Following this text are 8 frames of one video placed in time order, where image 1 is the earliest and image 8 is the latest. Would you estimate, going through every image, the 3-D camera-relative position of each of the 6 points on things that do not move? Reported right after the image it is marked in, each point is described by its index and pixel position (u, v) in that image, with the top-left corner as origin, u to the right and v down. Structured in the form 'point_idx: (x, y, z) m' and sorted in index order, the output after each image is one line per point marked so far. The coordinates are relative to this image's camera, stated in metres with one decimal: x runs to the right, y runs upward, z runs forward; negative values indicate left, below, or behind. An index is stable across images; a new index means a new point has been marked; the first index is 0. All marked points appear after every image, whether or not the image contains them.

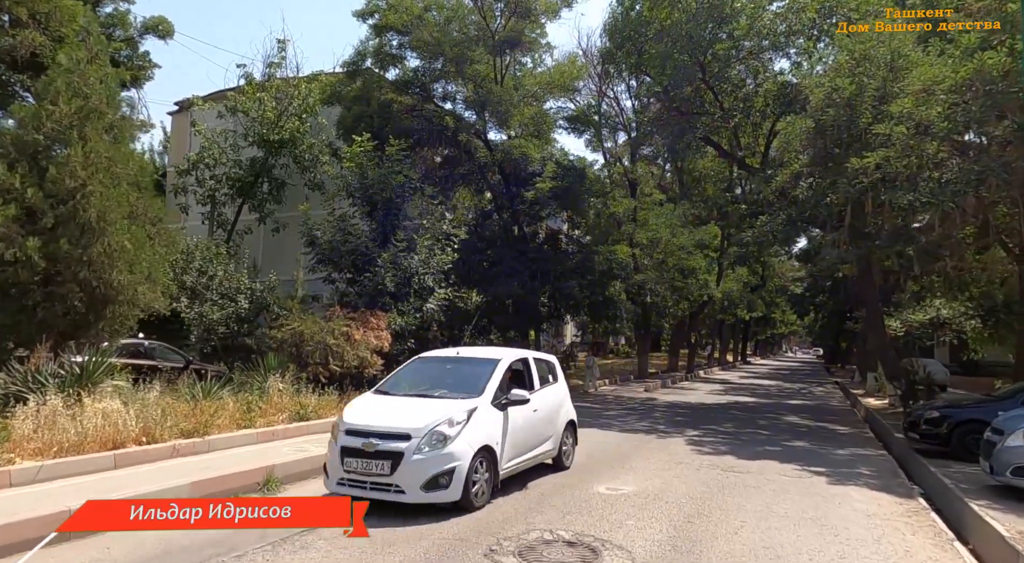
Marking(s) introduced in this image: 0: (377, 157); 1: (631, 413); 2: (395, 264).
0: (-3.5, +3.3, +18.1) m
1: (+2.8, -3.2, +17.0) m
2: (-2.7, +0.4, +16.1) m
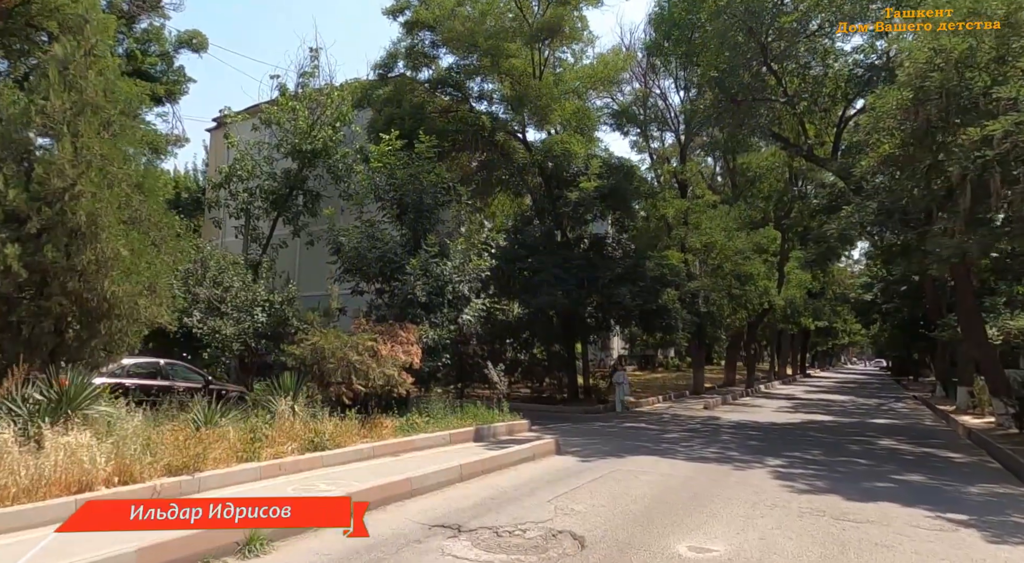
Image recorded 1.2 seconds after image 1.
0: (-2.5, +3.0, +16.7) m
1: (+3.9, -3.3, +15.0) m
2: (-1.7, +0.2, +14.6) m
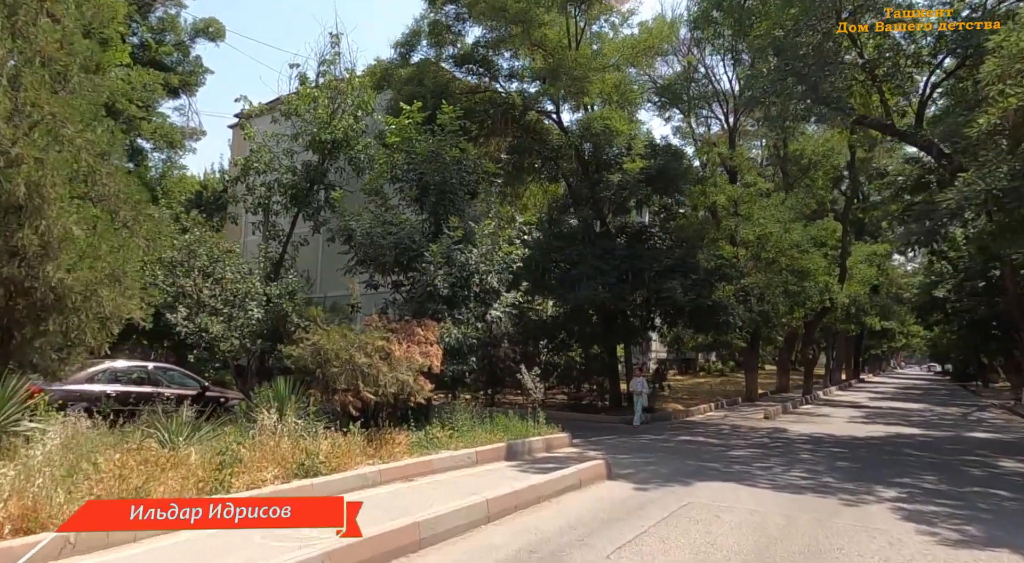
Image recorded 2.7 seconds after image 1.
0: (-1.8, +3.2, +14.6) m
1: (+4.5, -3.1, +12.7) m
2: (-1.1, +0.4, +12.5) m
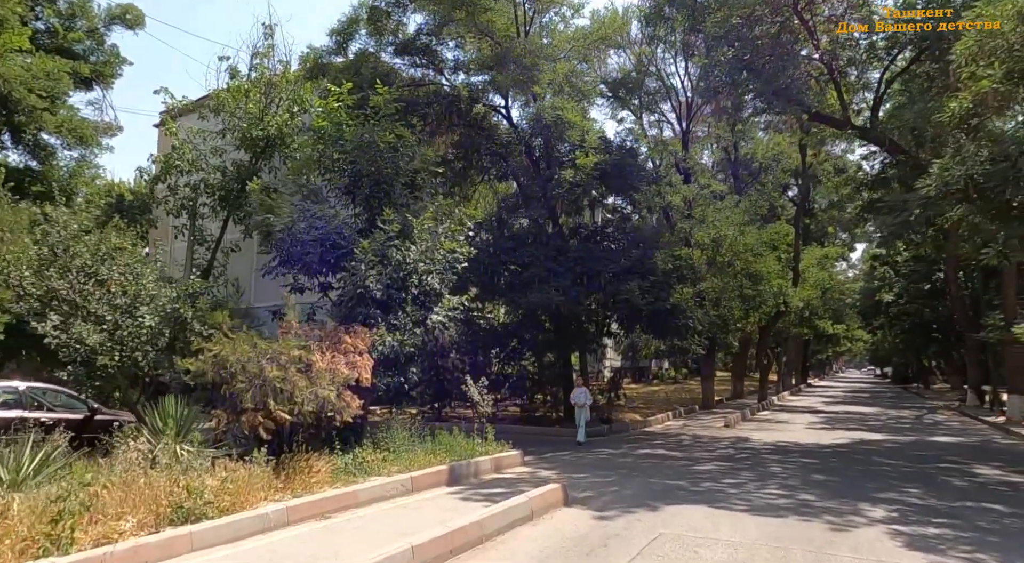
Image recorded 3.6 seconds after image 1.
0: (-2.8, +3.1, +13.2) m
1: (+3.6, -3.0, +11.6) m
2: (-2.0, +0.4, +11.1) m
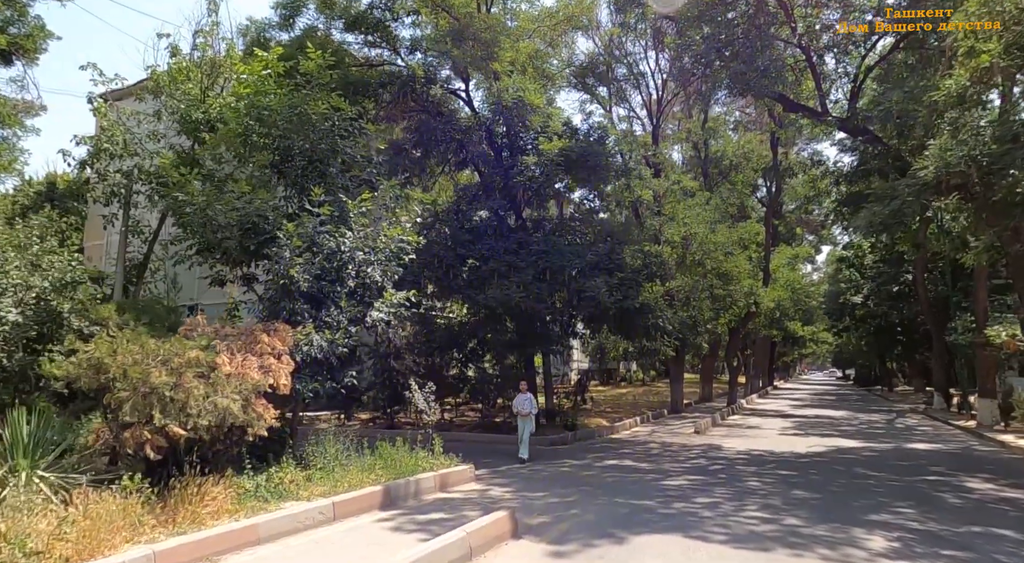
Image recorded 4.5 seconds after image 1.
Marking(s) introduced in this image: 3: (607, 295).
0: (-3.6, +3.2, +11.8) m
1: (+2.9, -3.0, +10.5) m
2: (-2.7, +0.5, +9.7) m
3: (+2.1, -0.3, +15.9) m
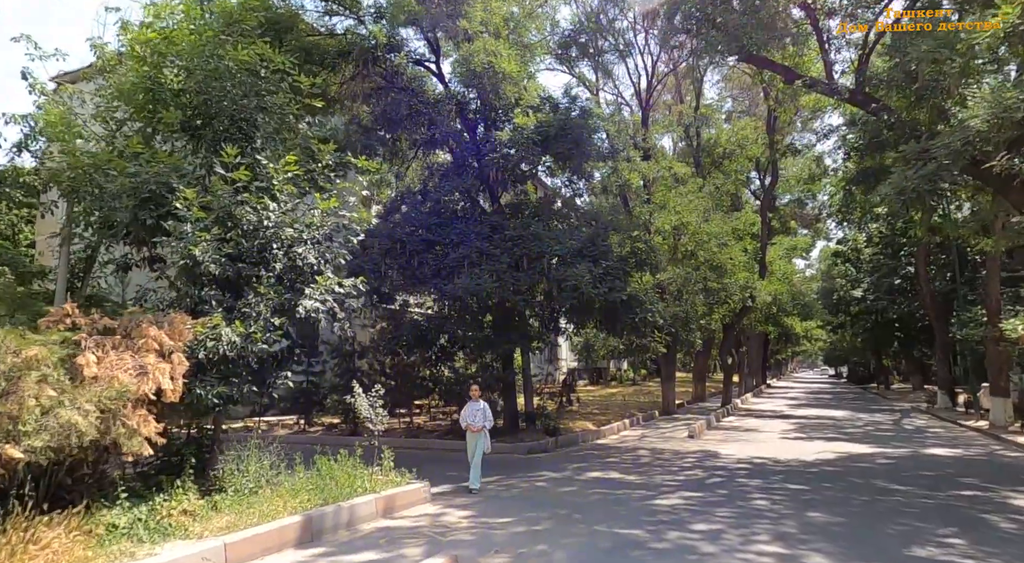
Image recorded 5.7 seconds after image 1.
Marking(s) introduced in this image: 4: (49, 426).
0: (-4.1, +3.4, +10.1) m
1: (+2.4, -2.7, +8.8) m
2: (-3.2, +0.7, +8.0) m
3: (+1.5, -0.1, +14.3) m
4: (-3.4, -1.1, +5.3) m
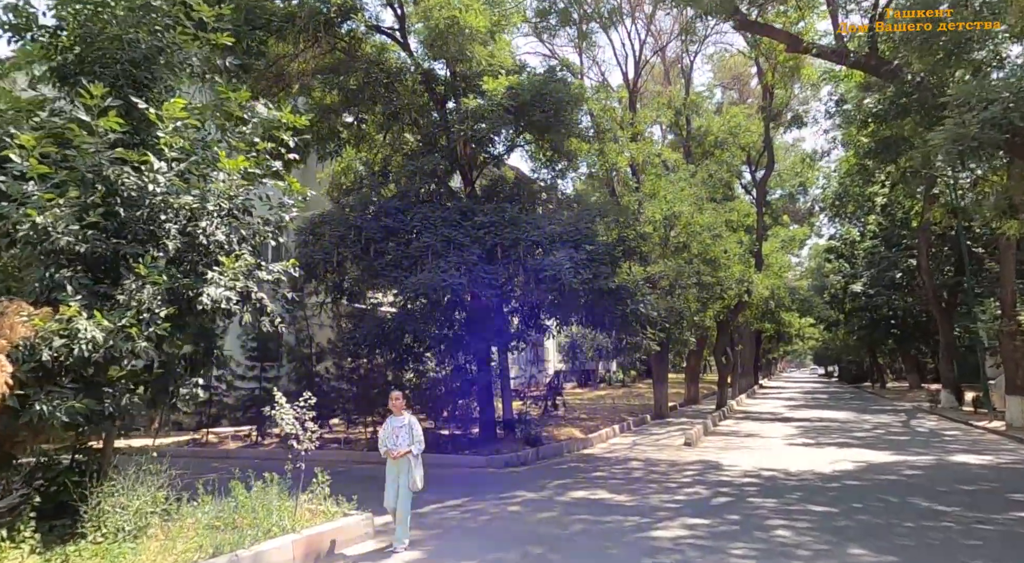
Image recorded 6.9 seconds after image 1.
0: (-4.6, +3.6, +8.2) m
1: (+2.1, -2.5, +7.1) m
2: (-3.6, +0.9, +6.2) m
3: (+1.0, +0.1, +12.5) m
4: (-3.7, -0.9, +3.5) m
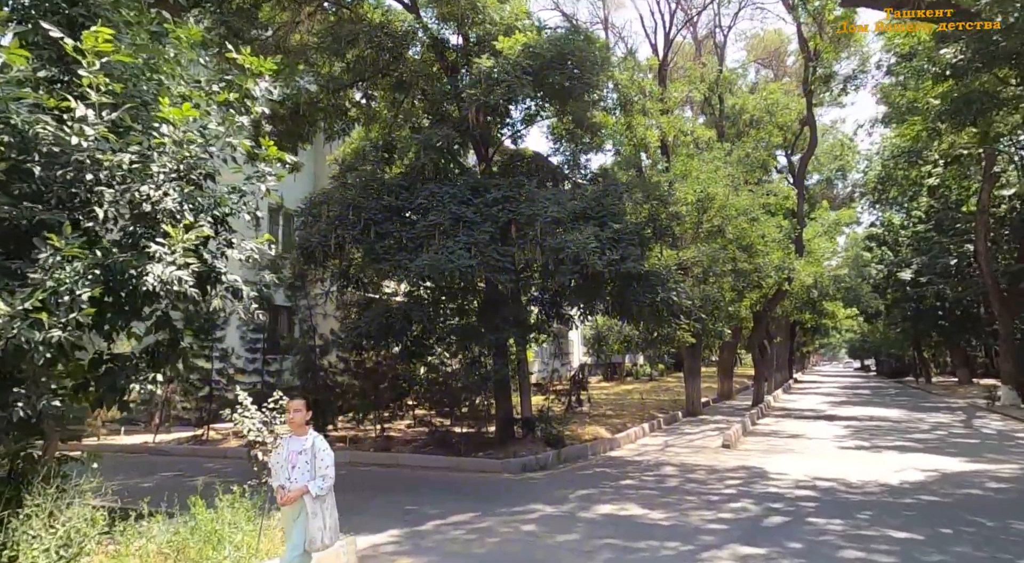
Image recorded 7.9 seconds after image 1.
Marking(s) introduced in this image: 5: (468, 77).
0: (-4.5, +3.8, +7.0) m
1: (+2.1, -2.3, +5.7) m
2: (-3.5, +1.1, +5.0) m
3: (+1.3, +0.4, +11.1) m
4: (-3.8, -0.7, +2.3) m
5: (-0.7, +3.5, +12.4) m
